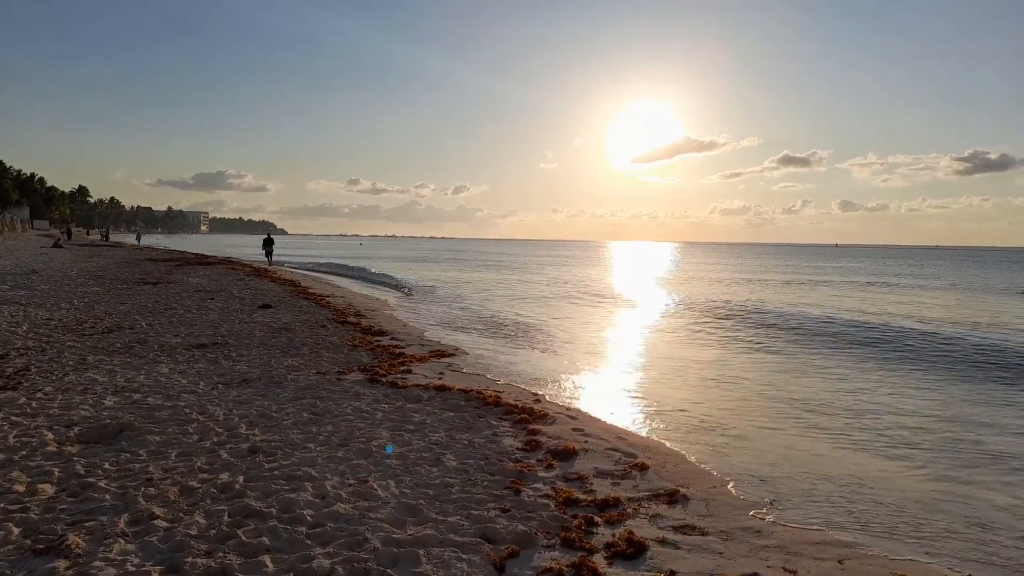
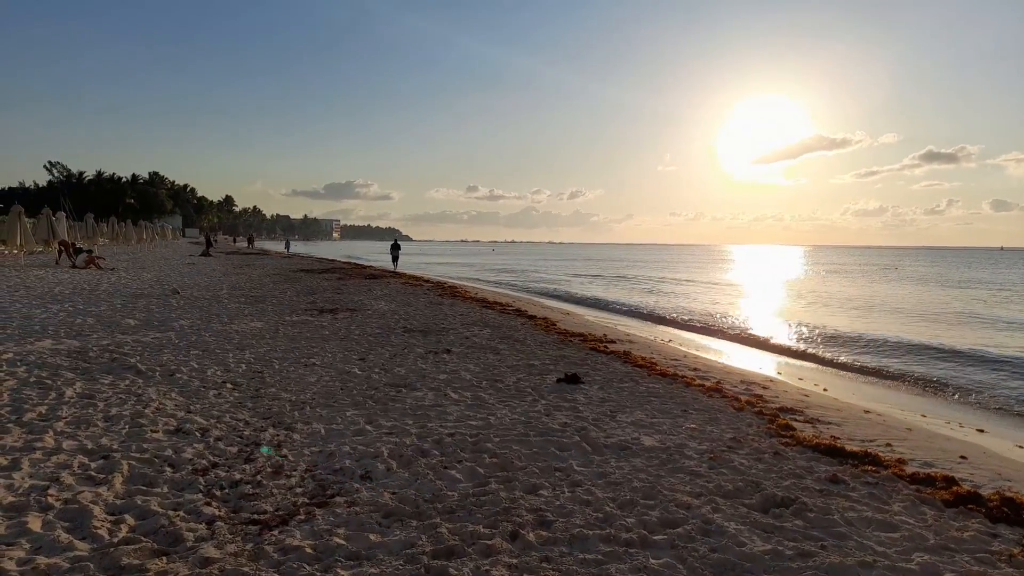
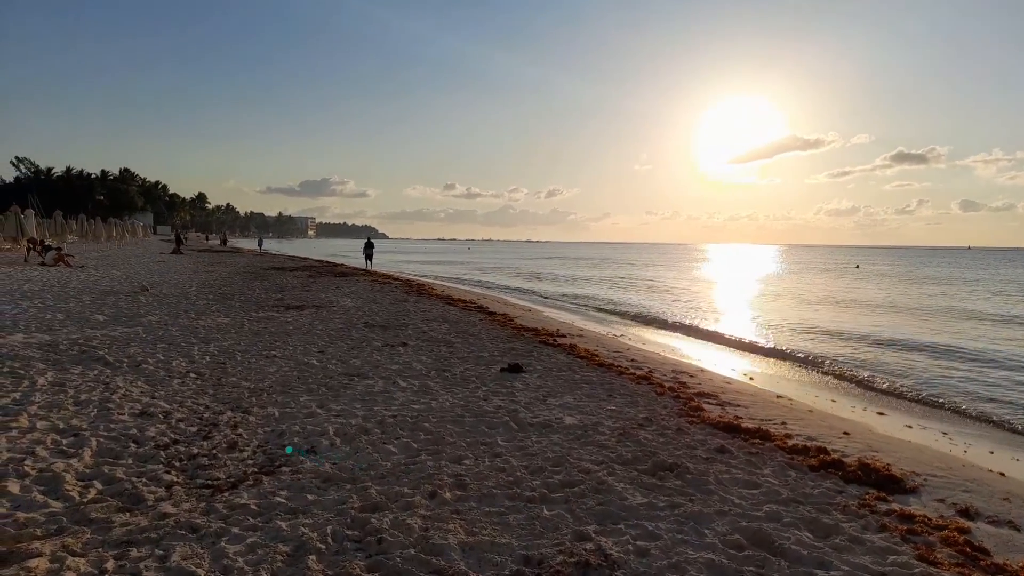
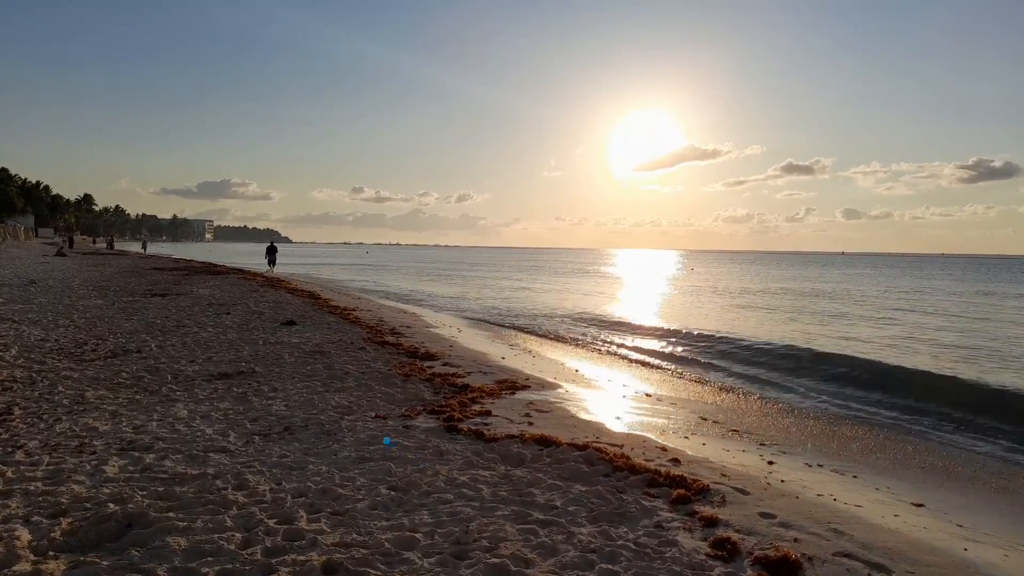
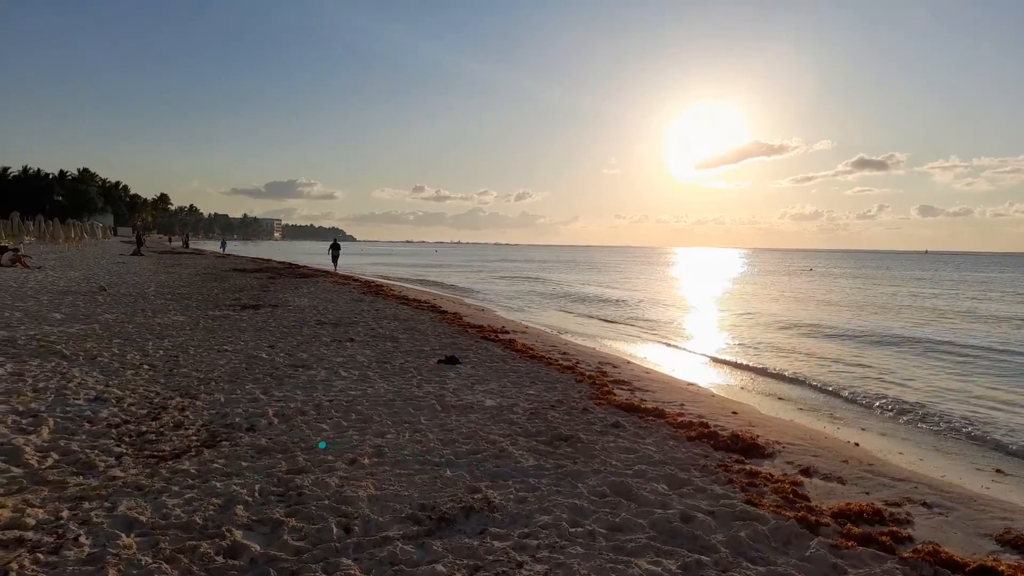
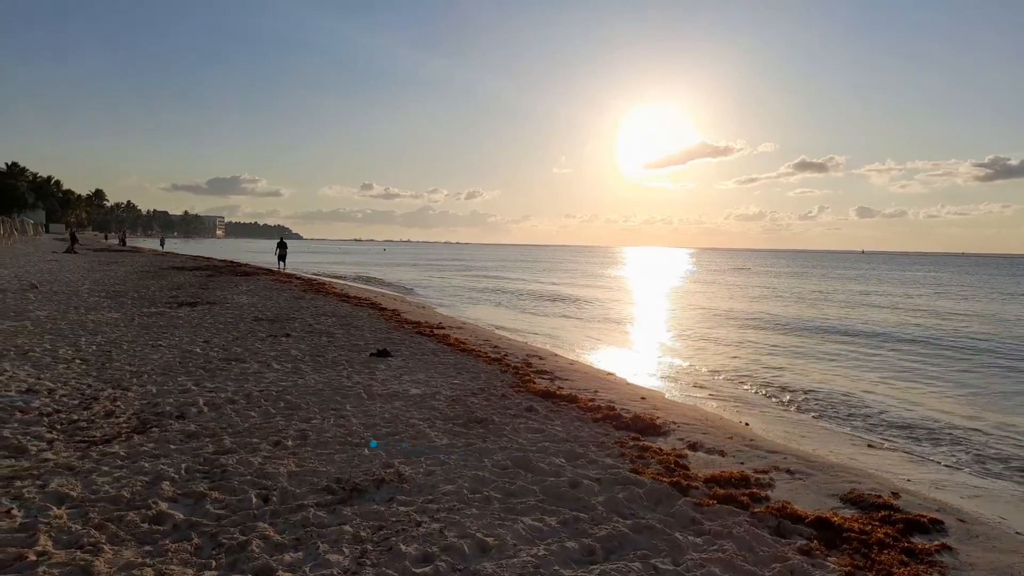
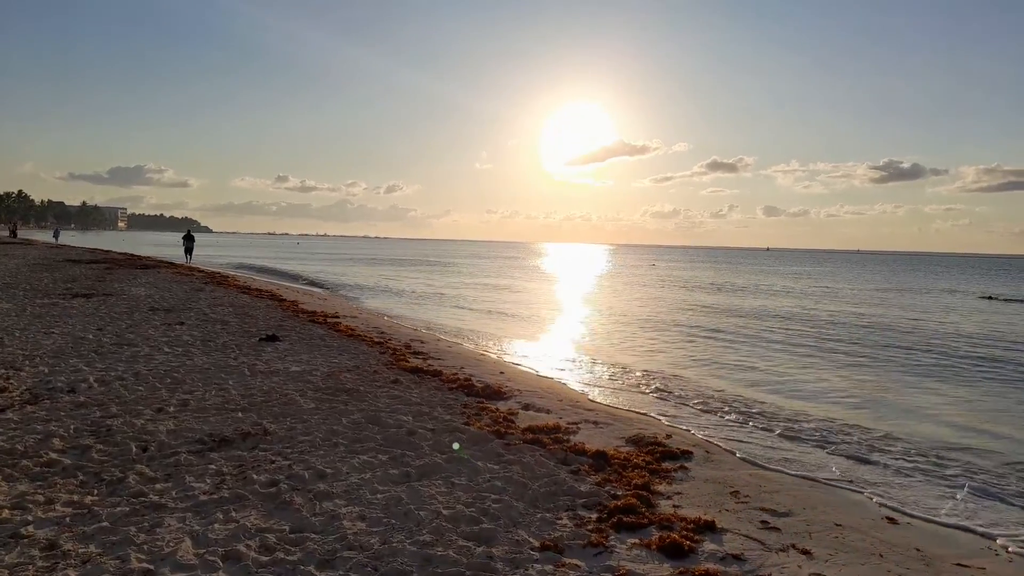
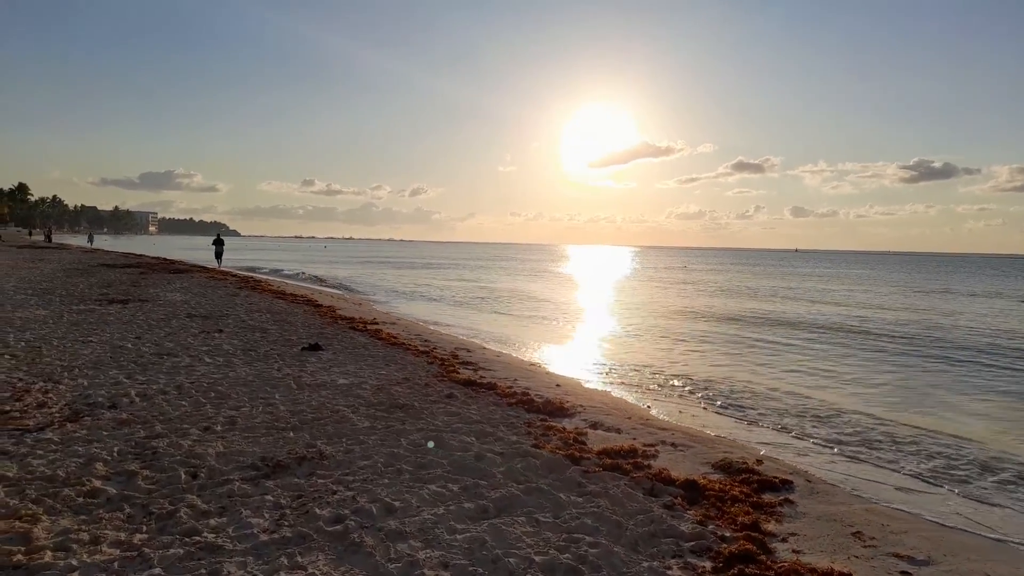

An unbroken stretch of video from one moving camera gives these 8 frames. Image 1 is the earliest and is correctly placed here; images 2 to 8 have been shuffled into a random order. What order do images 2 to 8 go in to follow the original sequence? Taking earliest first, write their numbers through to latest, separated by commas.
4, 7, 8, 6, 5, 3, 2
